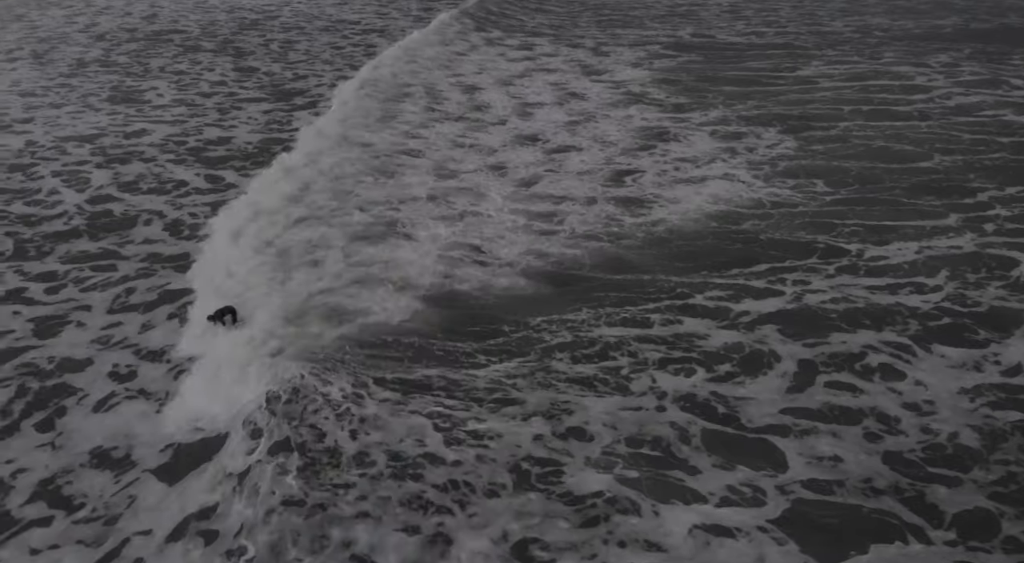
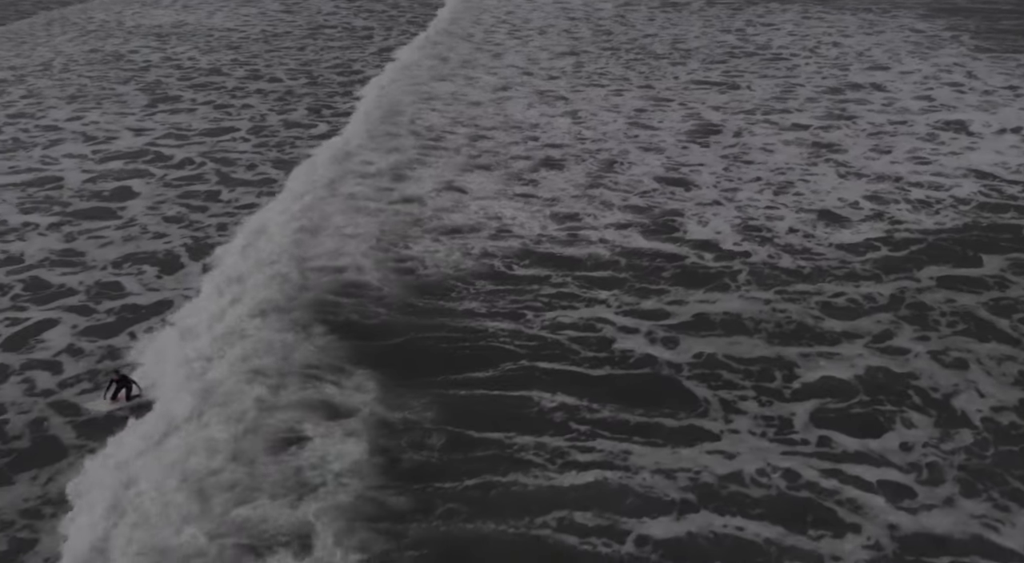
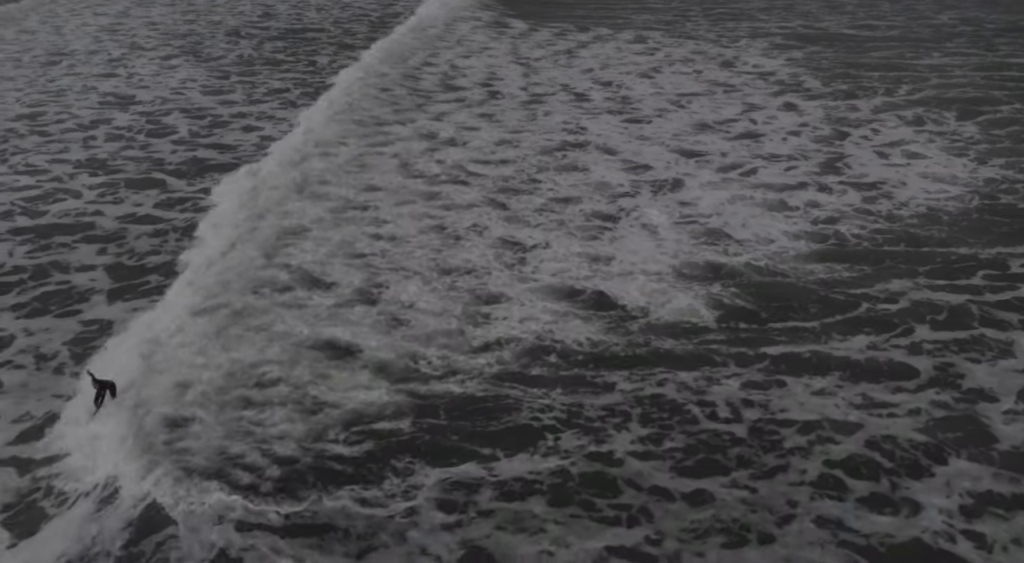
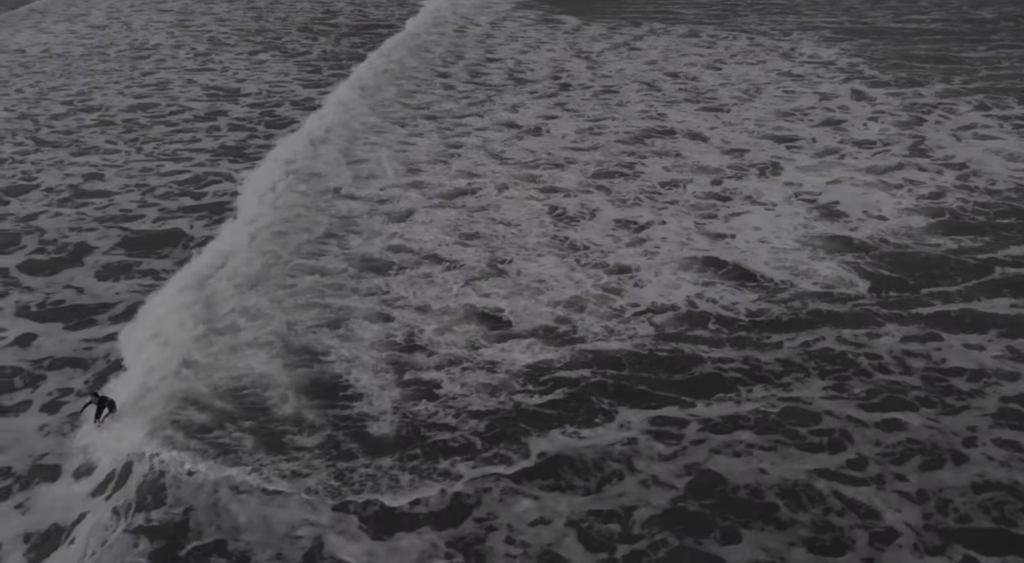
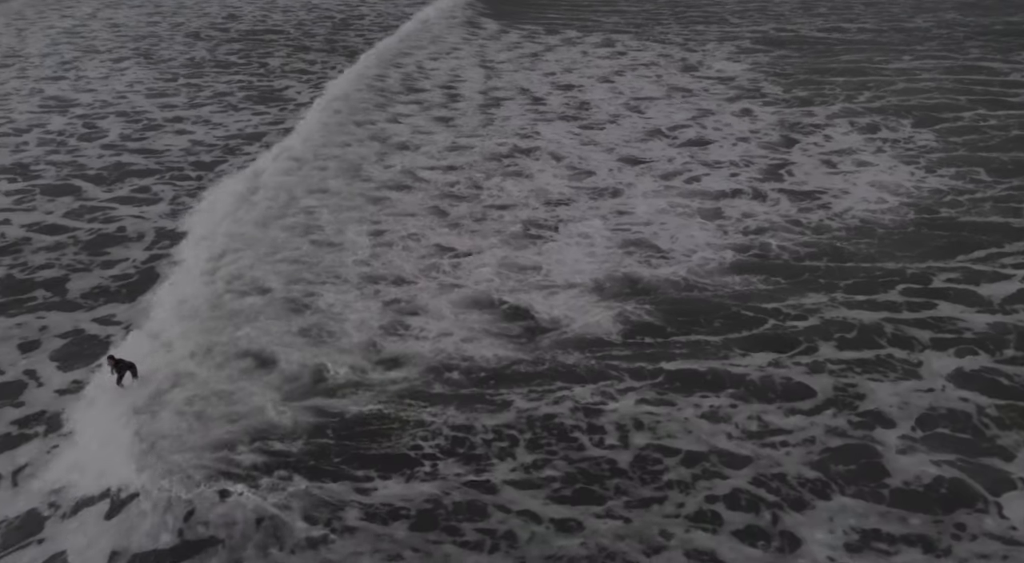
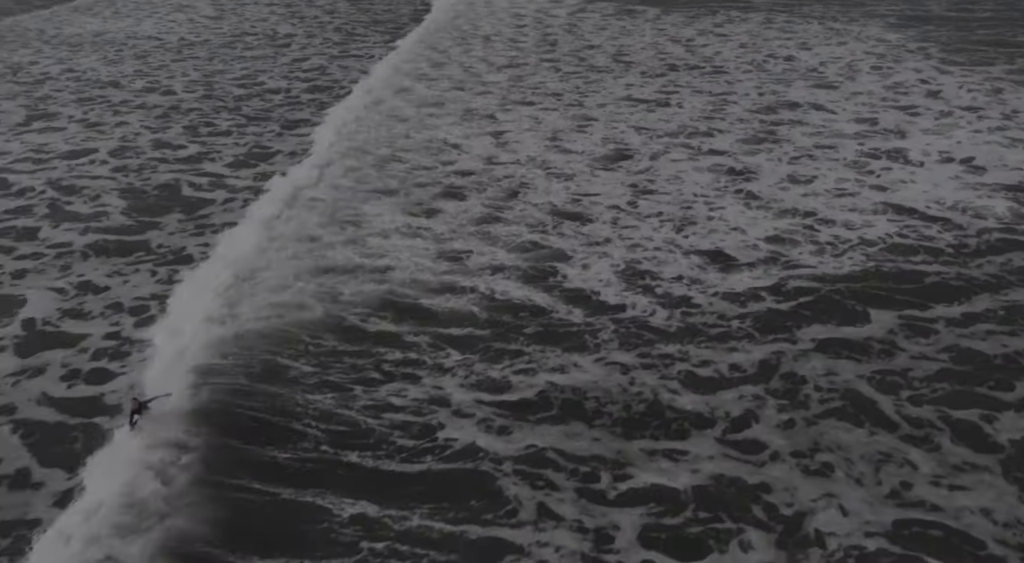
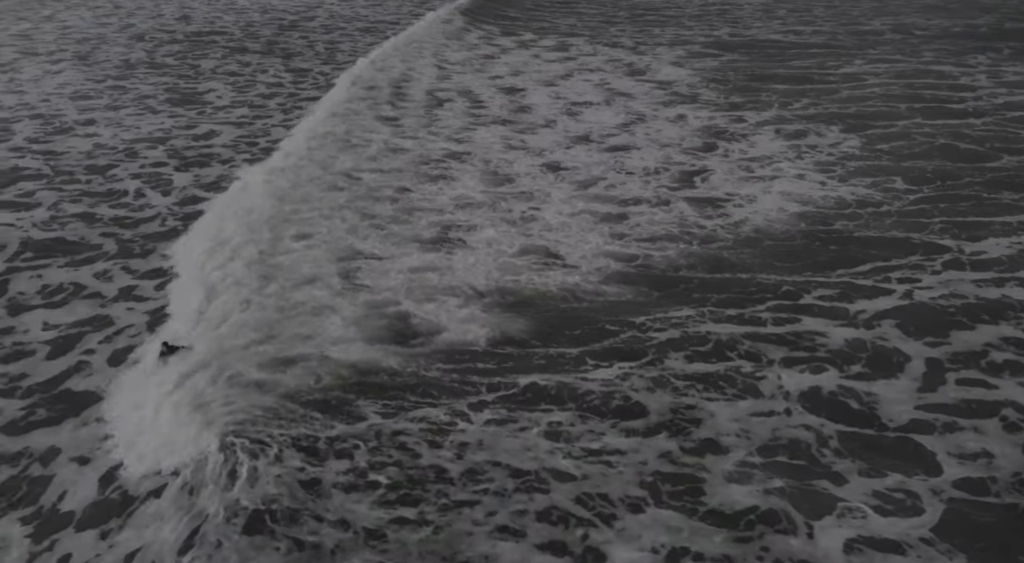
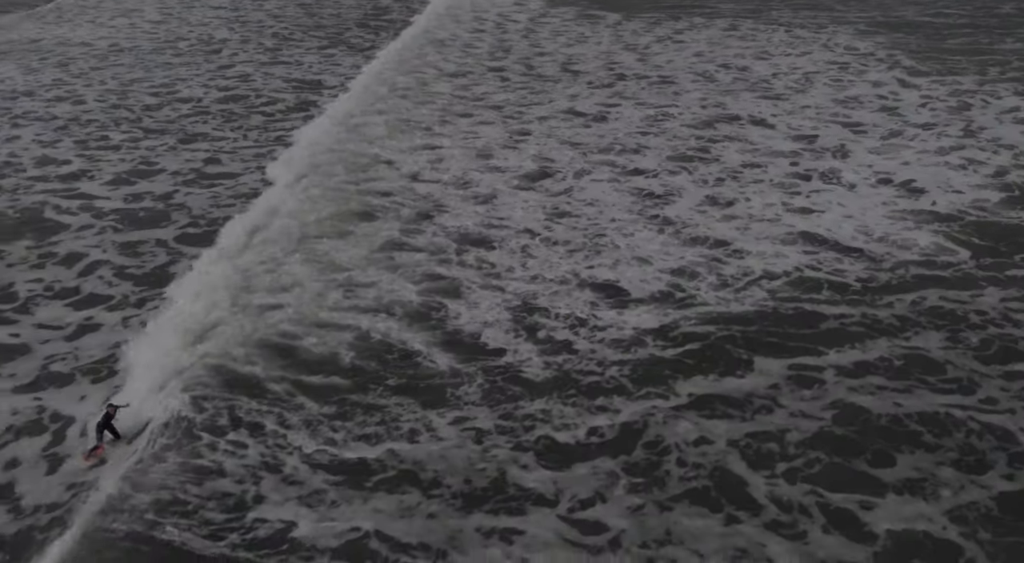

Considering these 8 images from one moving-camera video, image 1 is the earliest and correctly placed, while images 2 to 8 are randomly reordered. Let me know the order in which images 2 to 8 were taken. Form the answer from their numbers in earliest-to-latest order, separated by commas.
7, 5, 3, 4, 8, 6, 2
